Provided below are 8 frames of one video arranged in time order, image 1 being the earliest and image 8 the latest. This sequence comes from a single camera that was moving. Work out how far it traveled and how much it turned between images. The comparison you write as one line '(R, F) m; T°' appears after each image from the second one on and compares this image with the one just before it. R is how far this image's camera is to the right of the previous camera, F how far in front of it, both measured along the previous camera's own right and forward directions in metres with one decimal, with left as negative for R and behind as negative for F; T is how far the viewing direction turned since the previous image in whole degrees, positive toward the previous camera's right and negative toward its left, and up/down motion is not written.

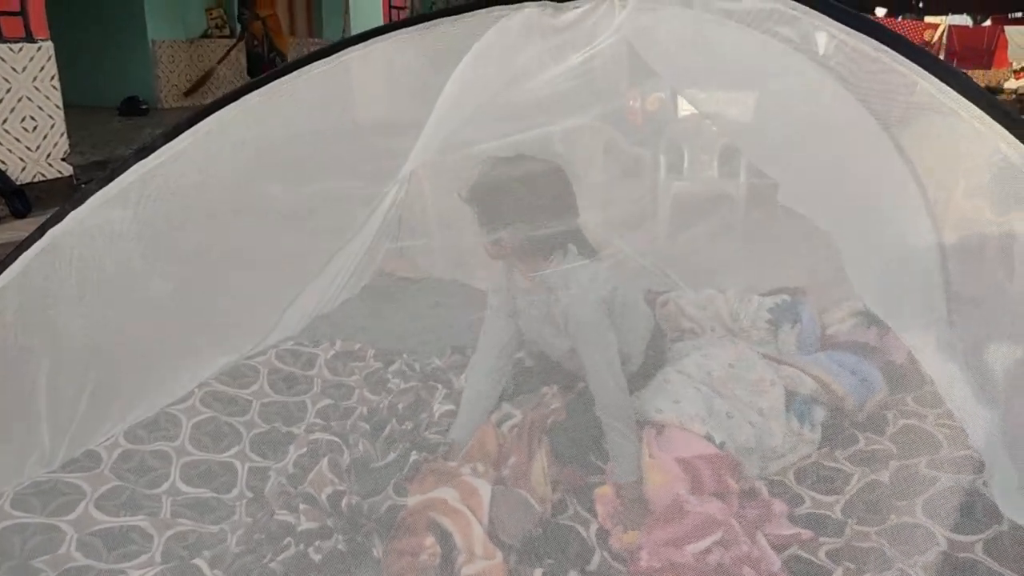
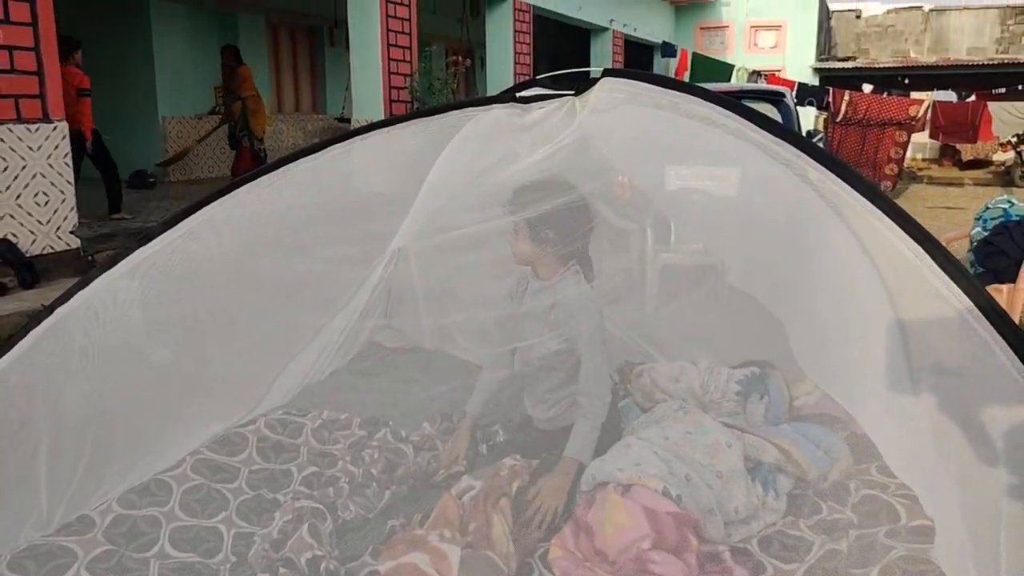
(+0.1, -0.1) m; 0°
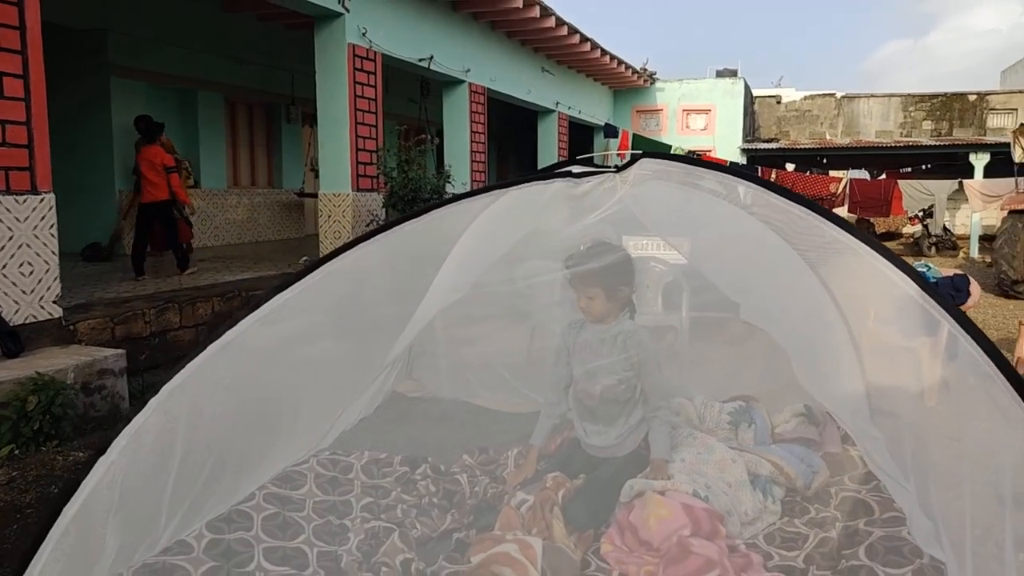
(-0.3, -0.3) m; +5°
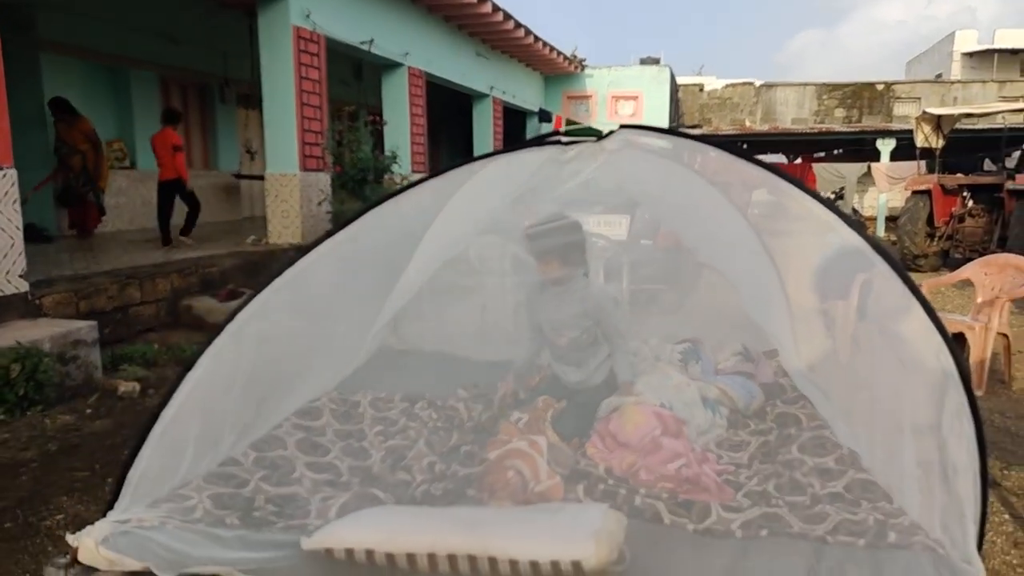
(-0.2, -0.4) m; +5°
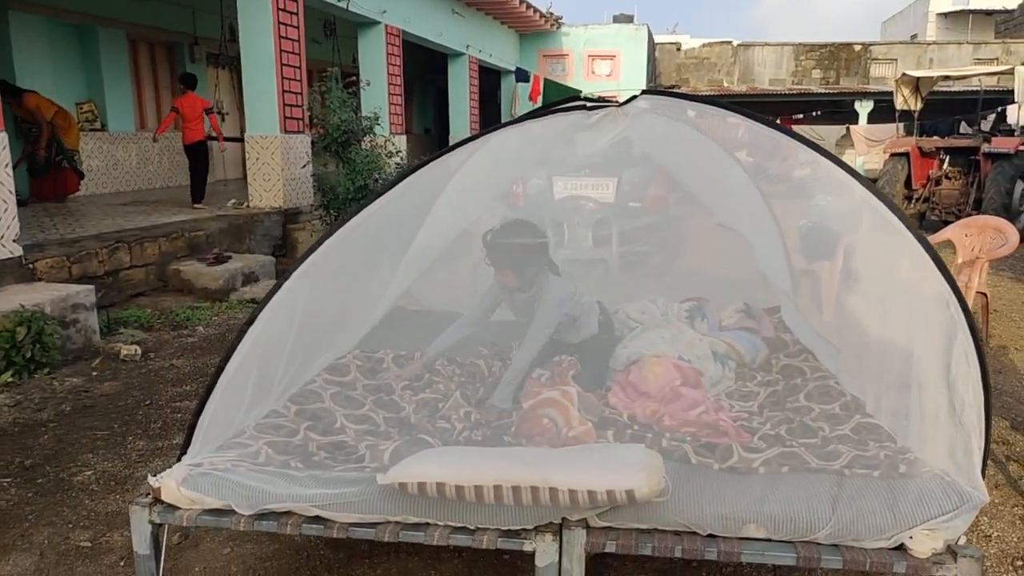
(-0.2, -0.1) m; +2°
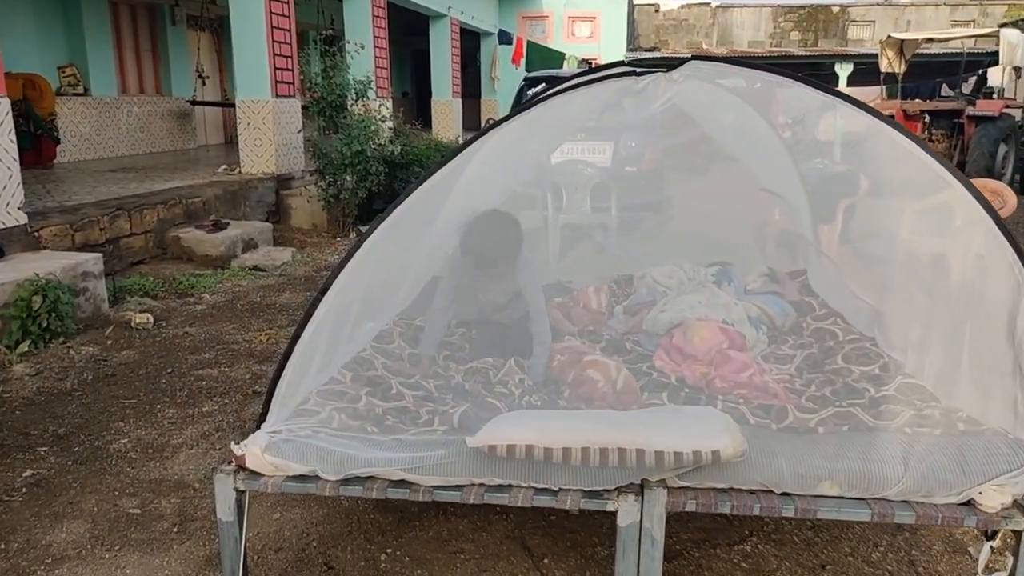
(-0.2, 0.0) m; +2°
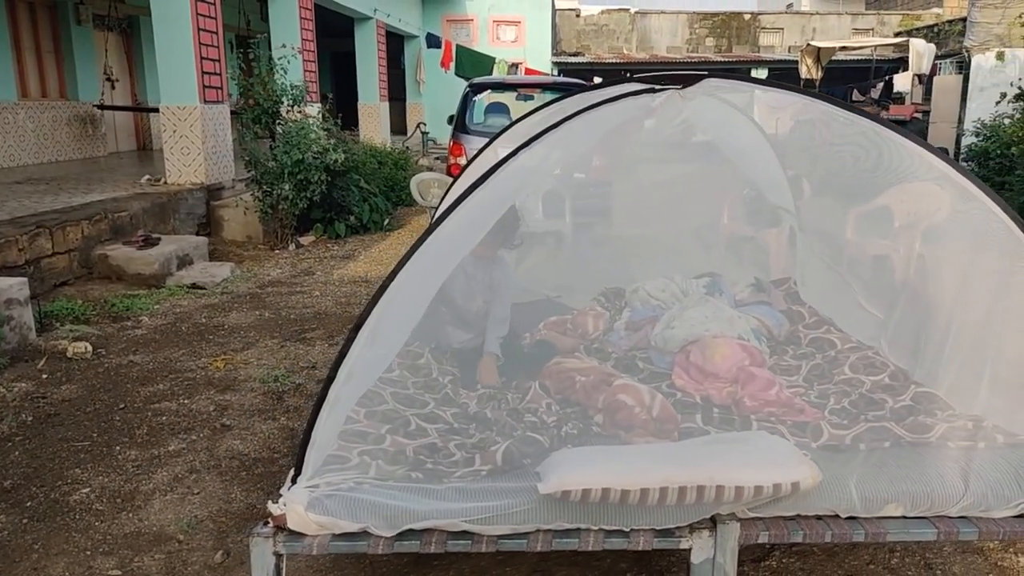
(-0.3, +0.1) m; +6°
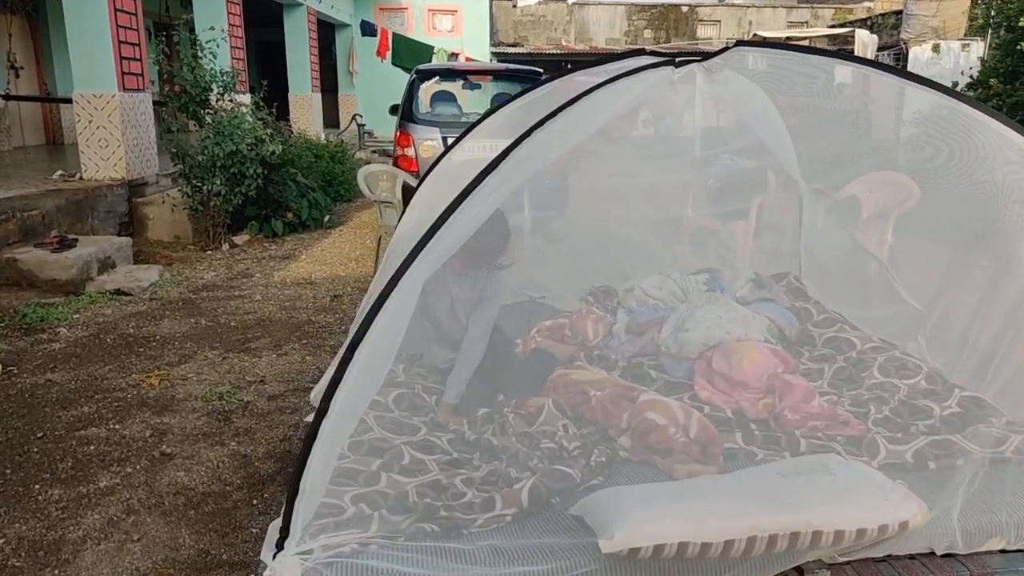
(-0.2, +0.3) m; +5°
